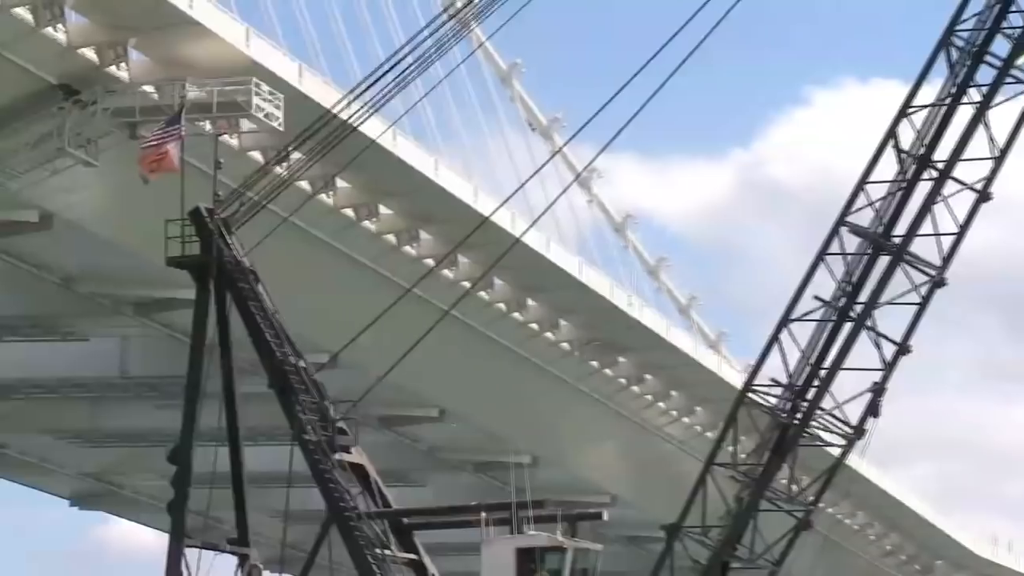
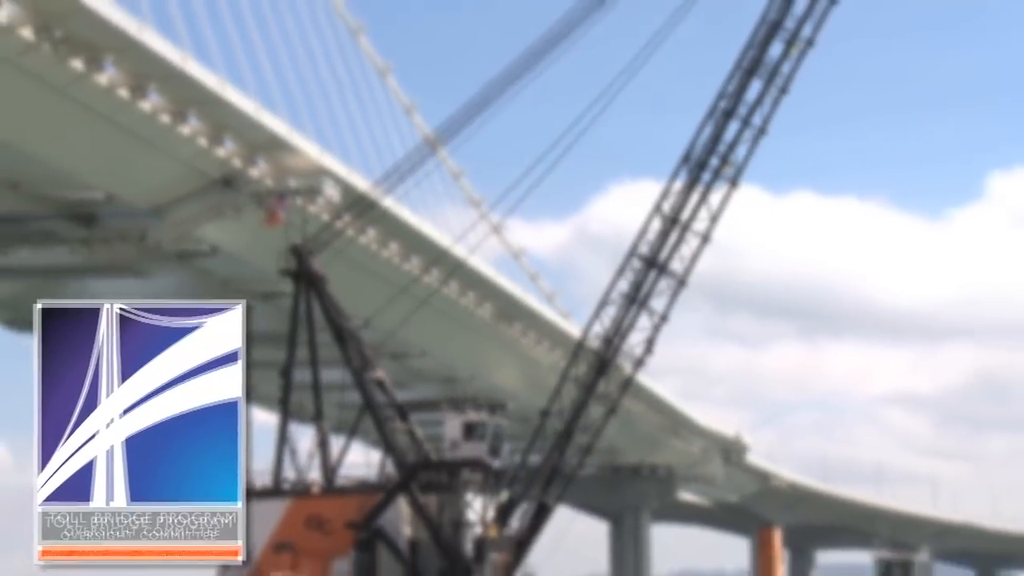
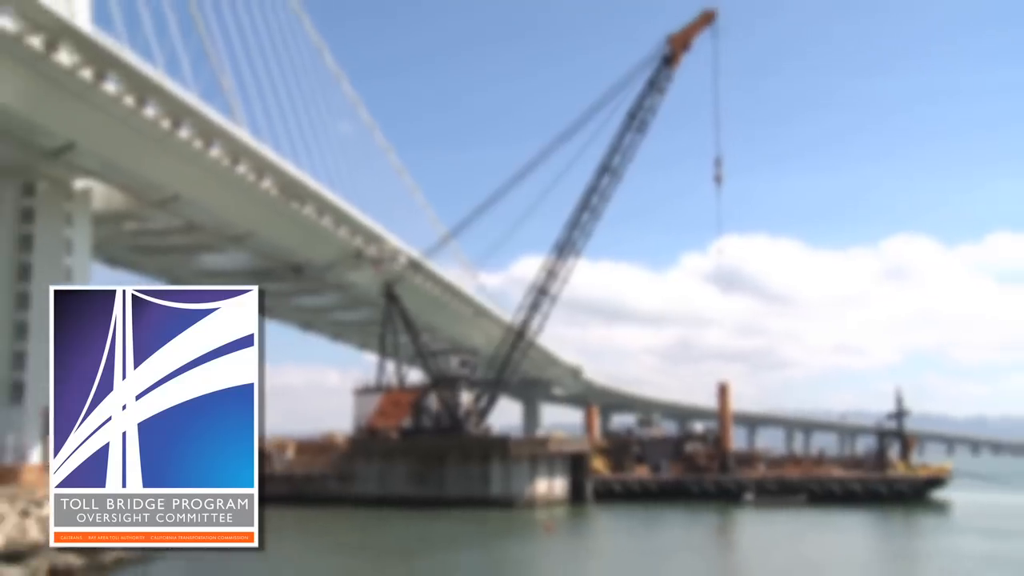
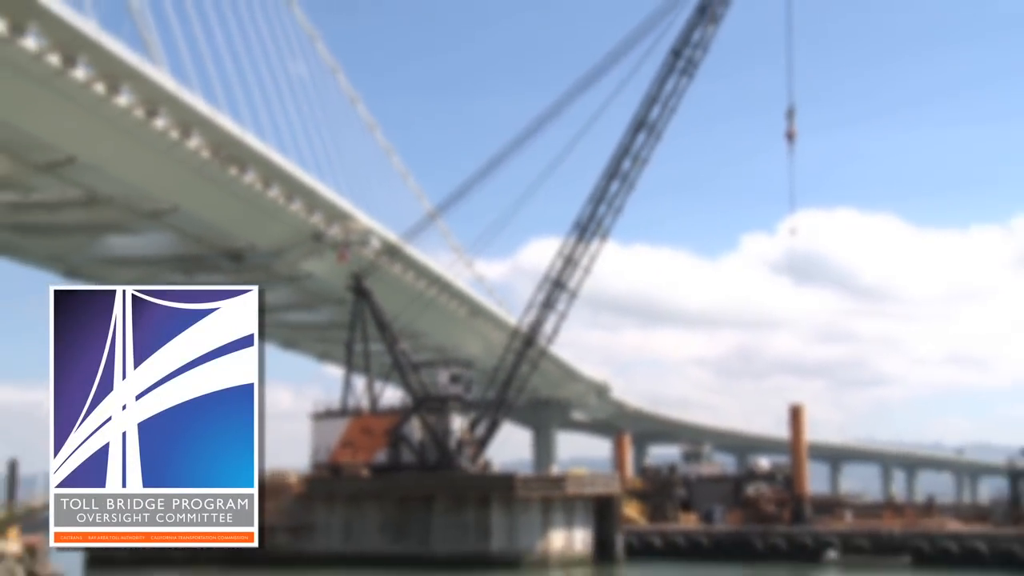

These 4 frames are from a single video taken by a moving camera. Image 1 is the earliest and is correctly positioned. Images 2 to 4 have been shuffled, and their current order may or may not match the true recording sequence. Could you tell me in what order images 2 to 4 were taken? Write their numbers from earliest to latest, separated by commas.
2, 4, 3
